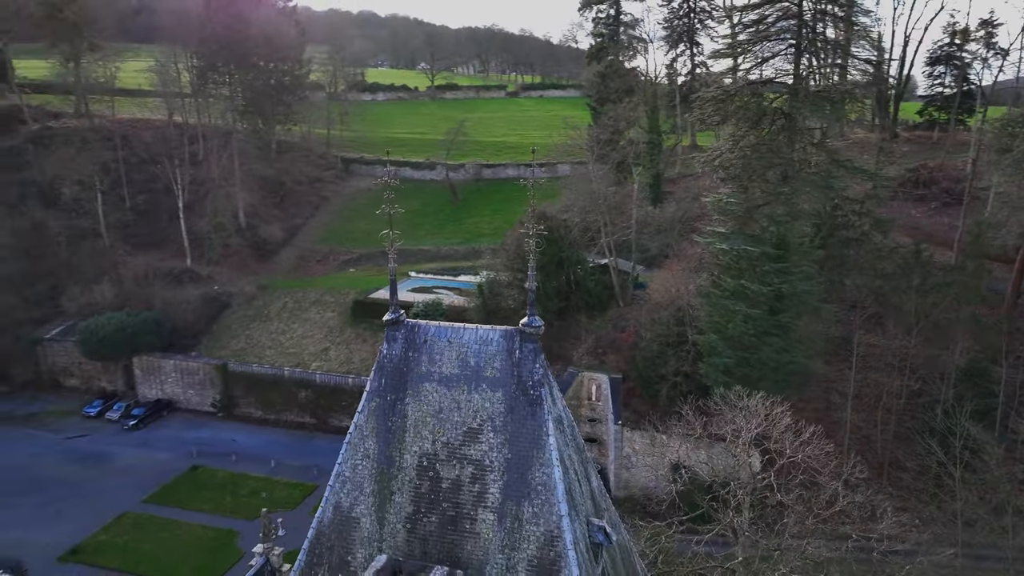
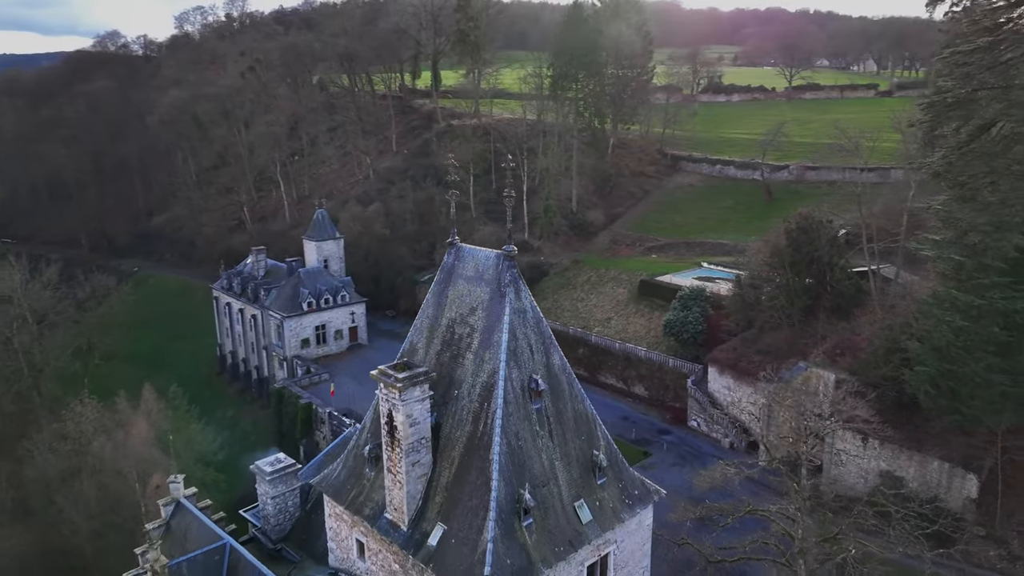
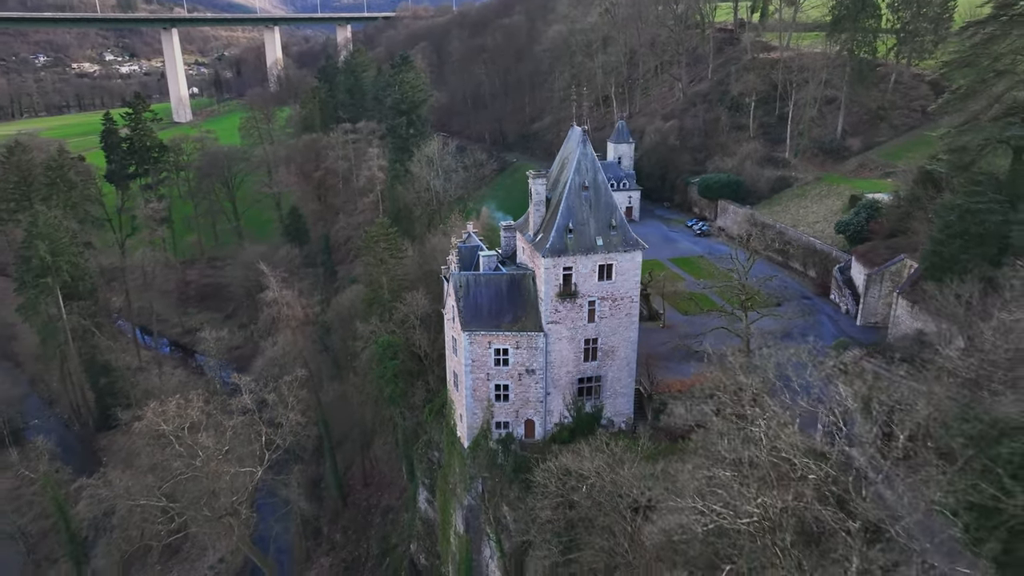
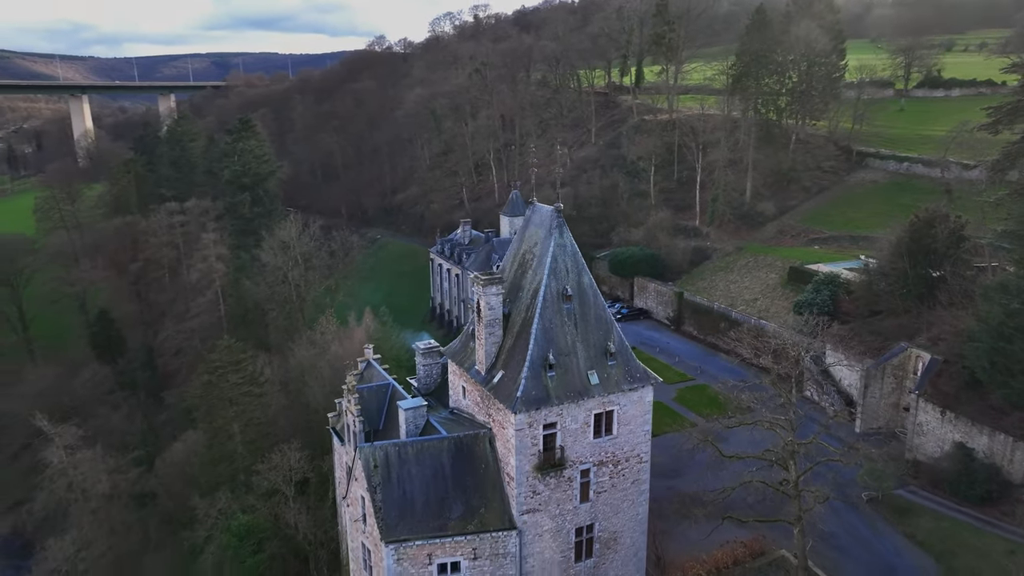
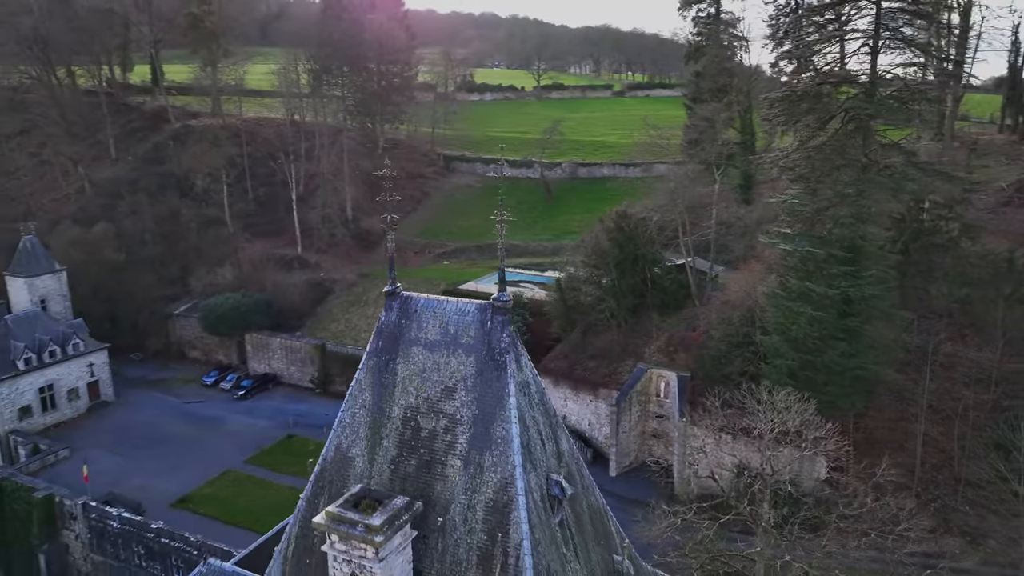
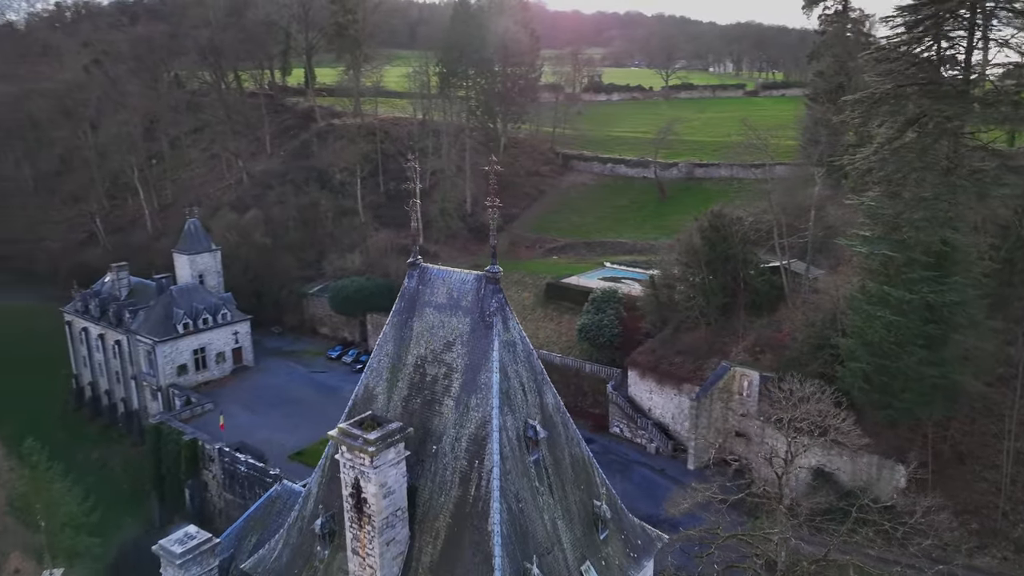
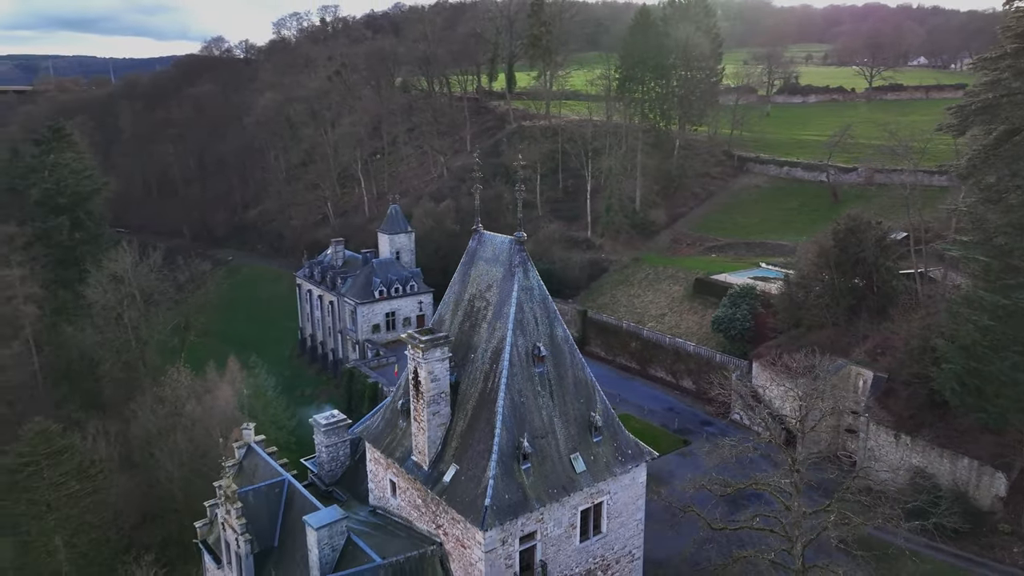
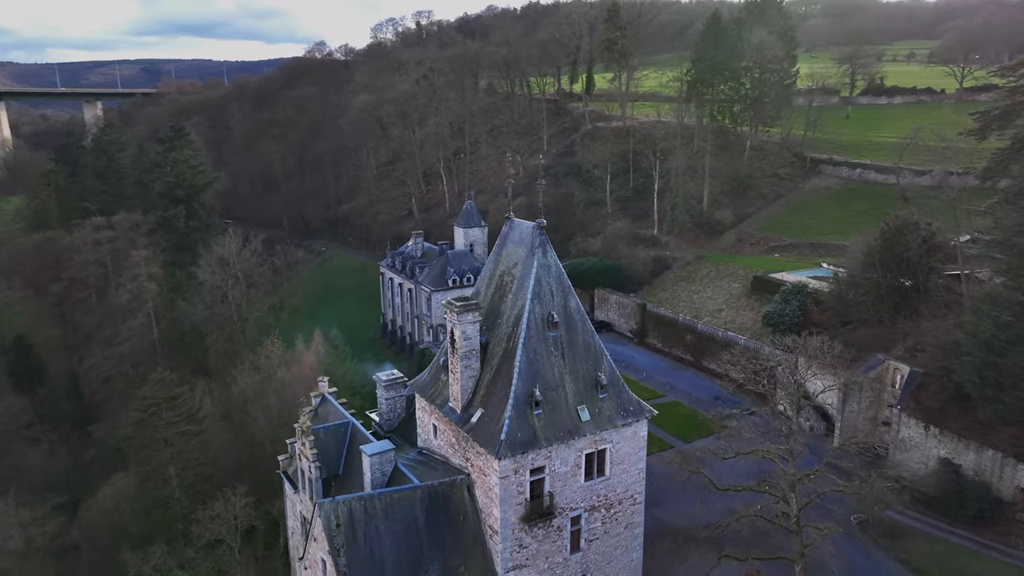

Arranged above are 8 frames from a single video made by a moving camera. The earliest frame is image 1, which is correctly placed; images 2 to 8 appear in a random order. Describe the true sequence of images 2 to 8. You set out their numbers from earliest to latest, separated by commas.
5, 6, 2, 7, 8, 4, 3
